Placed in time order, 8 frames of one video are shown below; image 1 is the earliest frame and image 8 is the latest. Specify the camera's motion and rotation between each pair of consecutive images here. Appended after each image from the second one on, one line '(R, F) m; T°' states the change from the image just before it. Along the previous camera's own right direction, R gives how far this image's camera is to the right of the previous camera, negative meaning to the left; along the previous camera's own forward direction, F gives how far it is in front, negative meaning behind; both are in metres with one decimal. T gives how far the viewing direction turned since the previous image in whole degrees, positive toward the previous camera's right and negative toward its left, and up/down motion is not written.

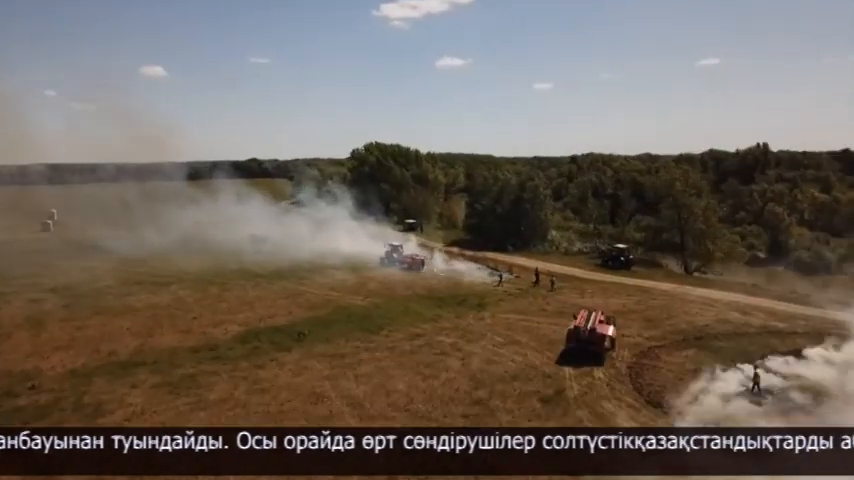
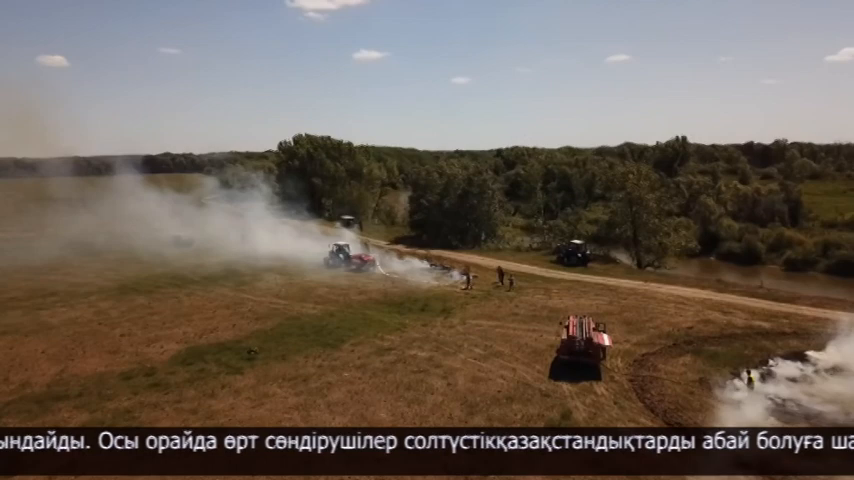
(-1.8, +3.2) m; +6°
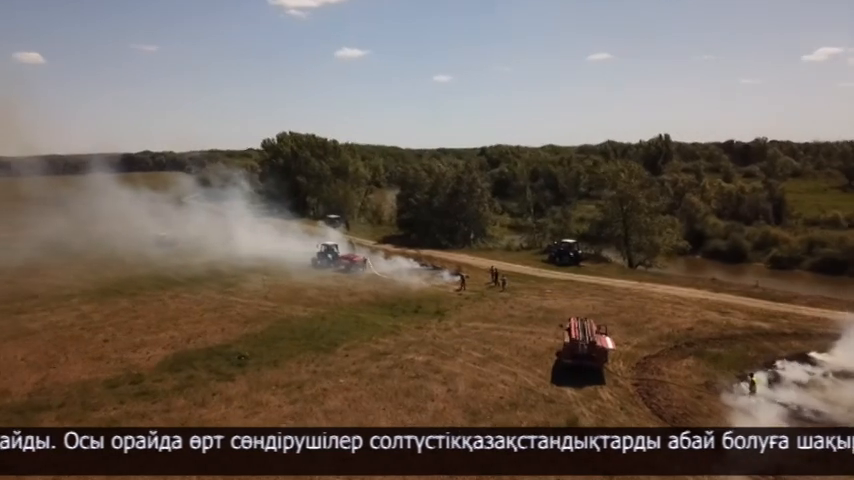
(-0.5, +0.8) m; +1°
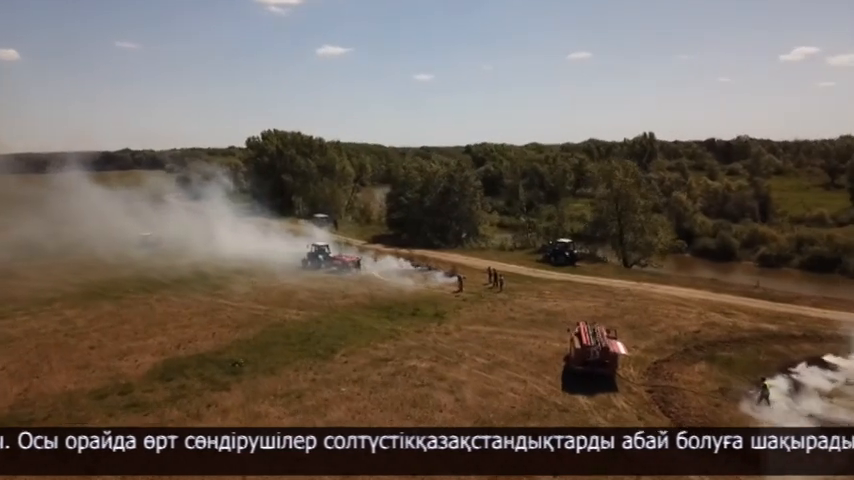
(-0.7, +1.0) m; +1°
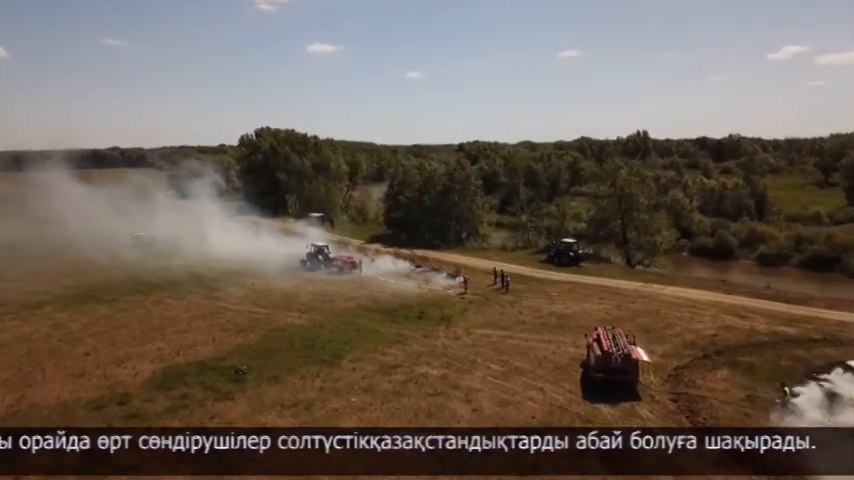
(-0.7, +1.0) m; +1°
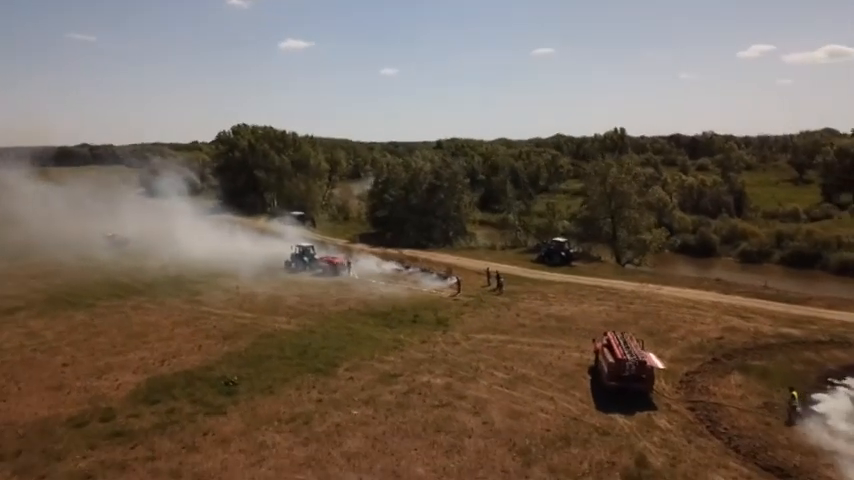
(-0.8, +1.1) m; +2°
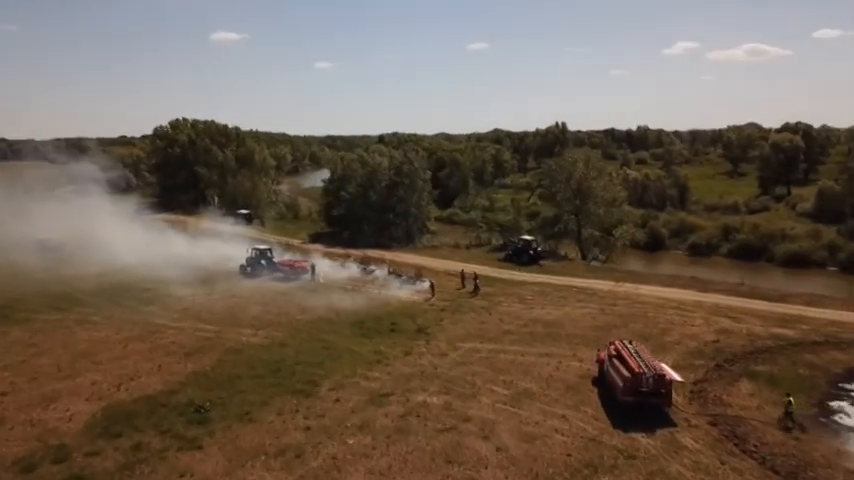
(-1.6, +2.0) m; +5°
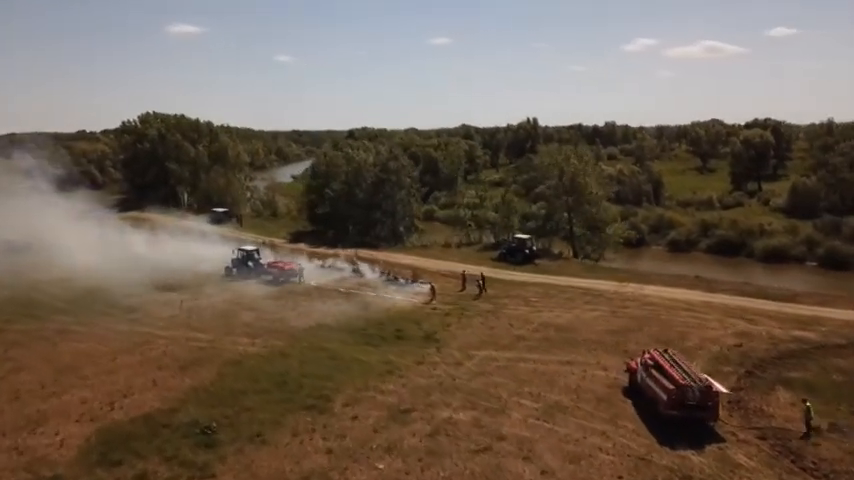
(-1.6, +1.5) m; +3°
